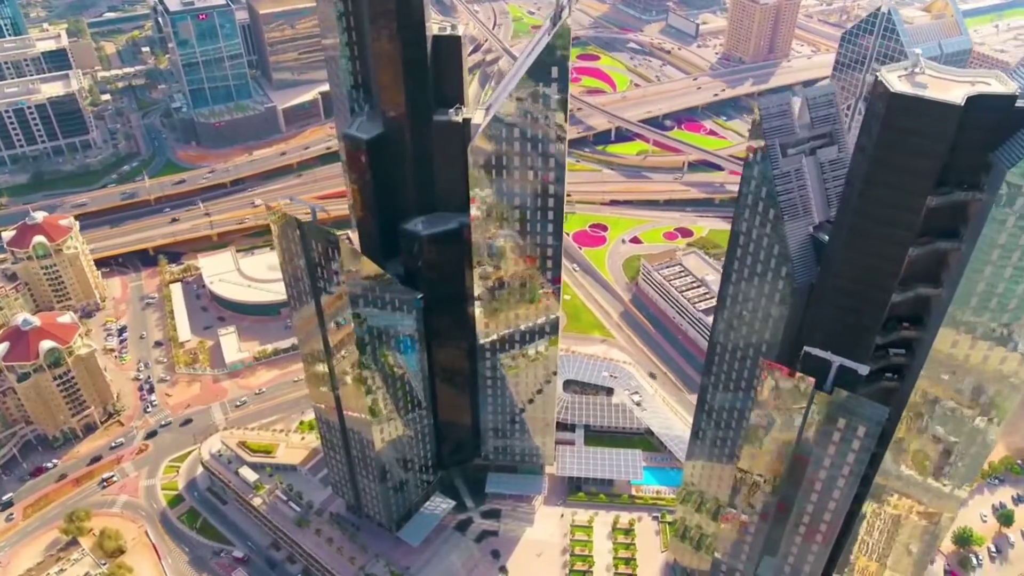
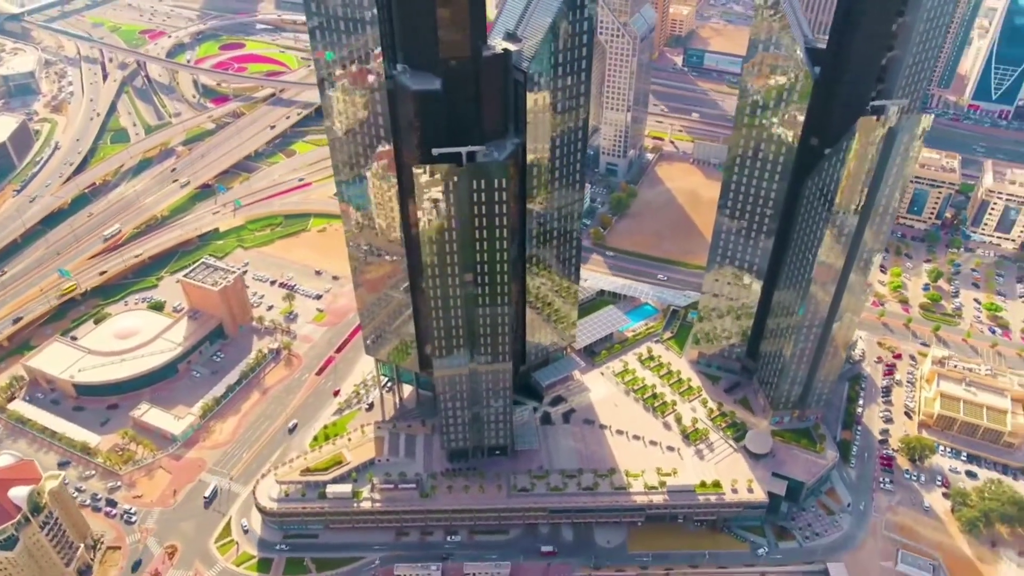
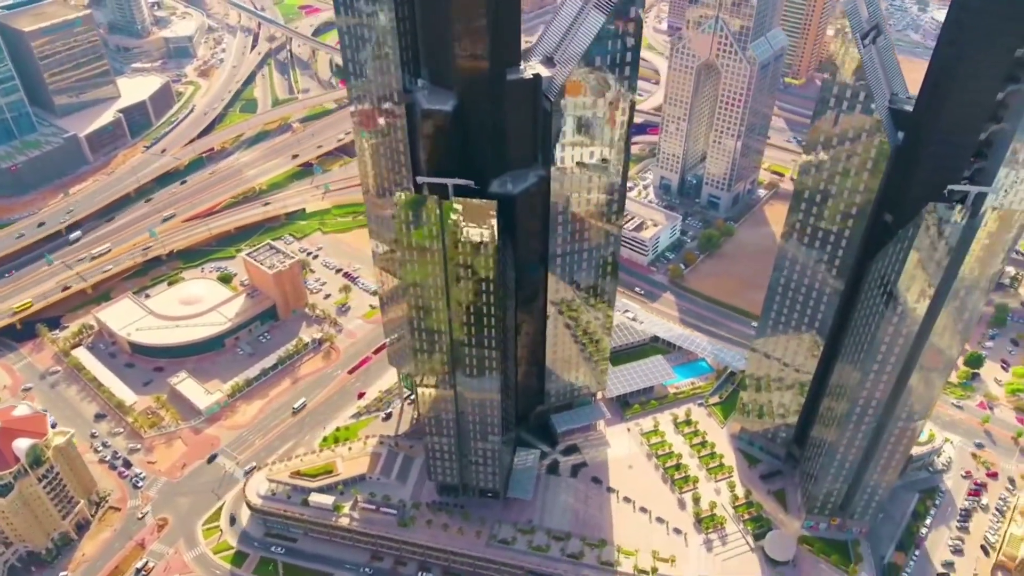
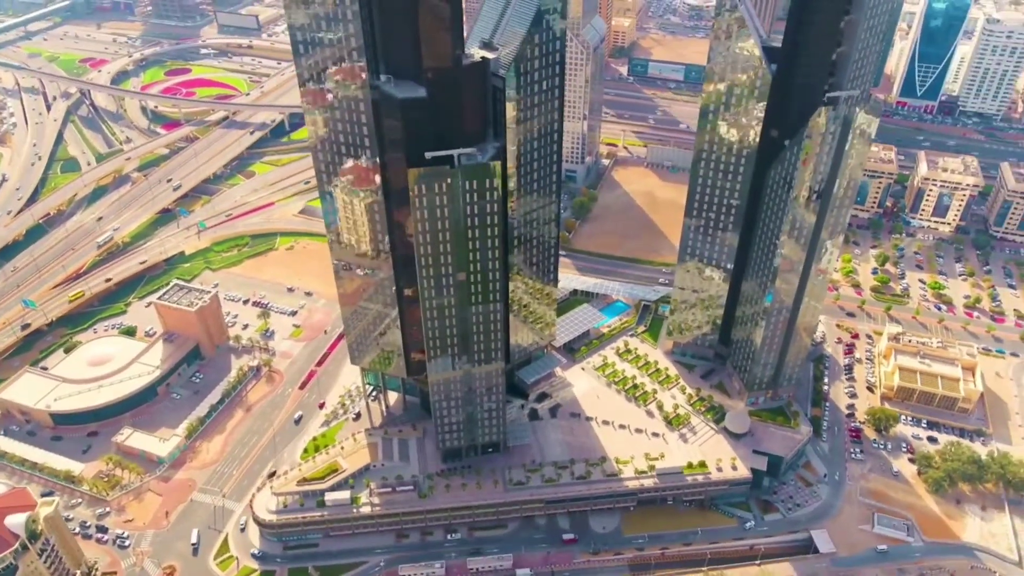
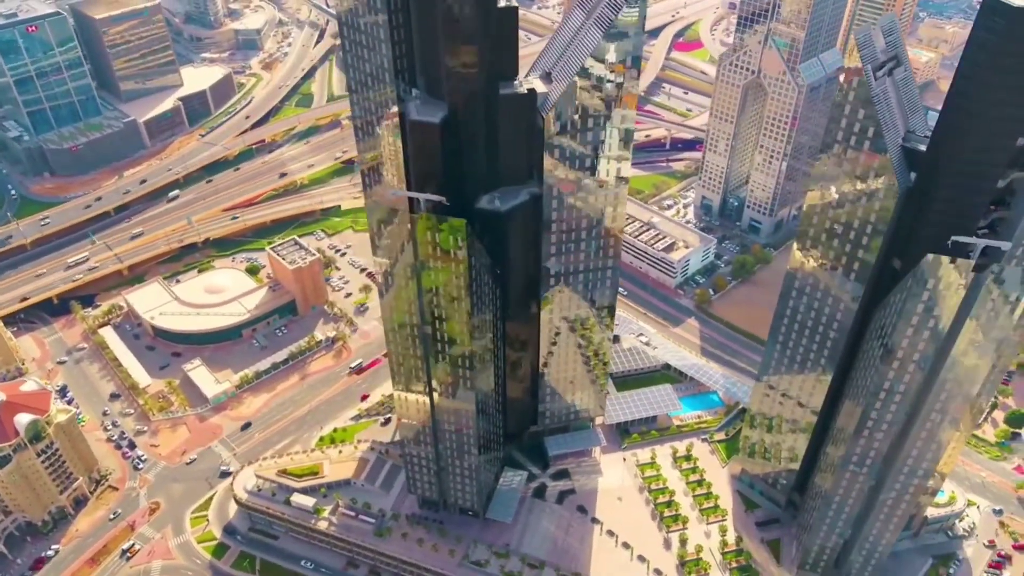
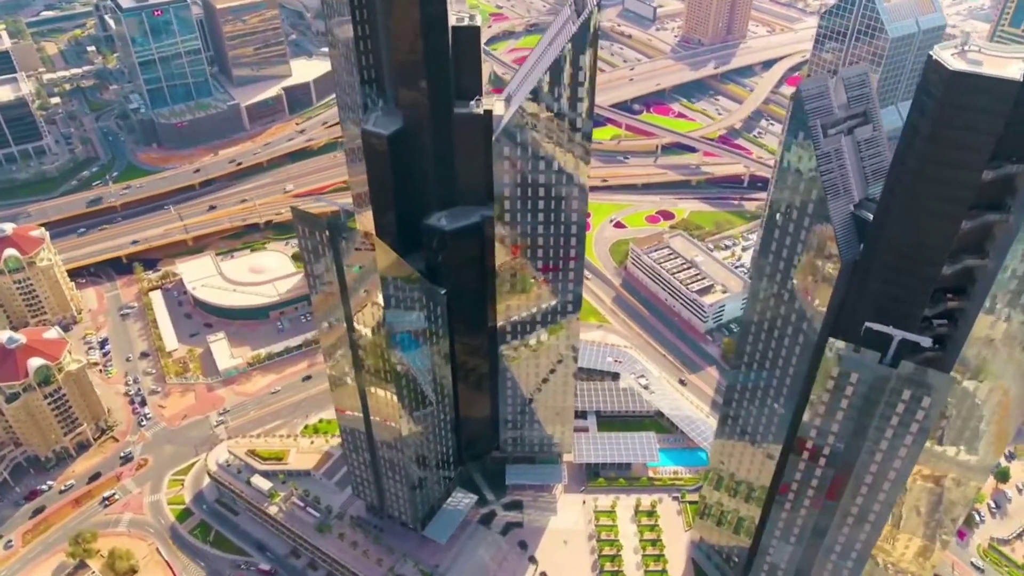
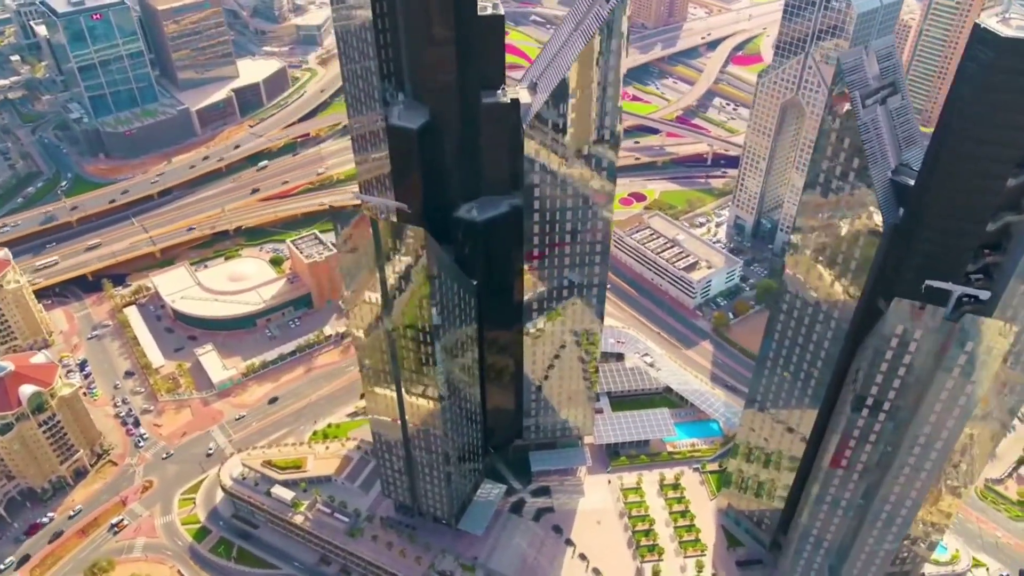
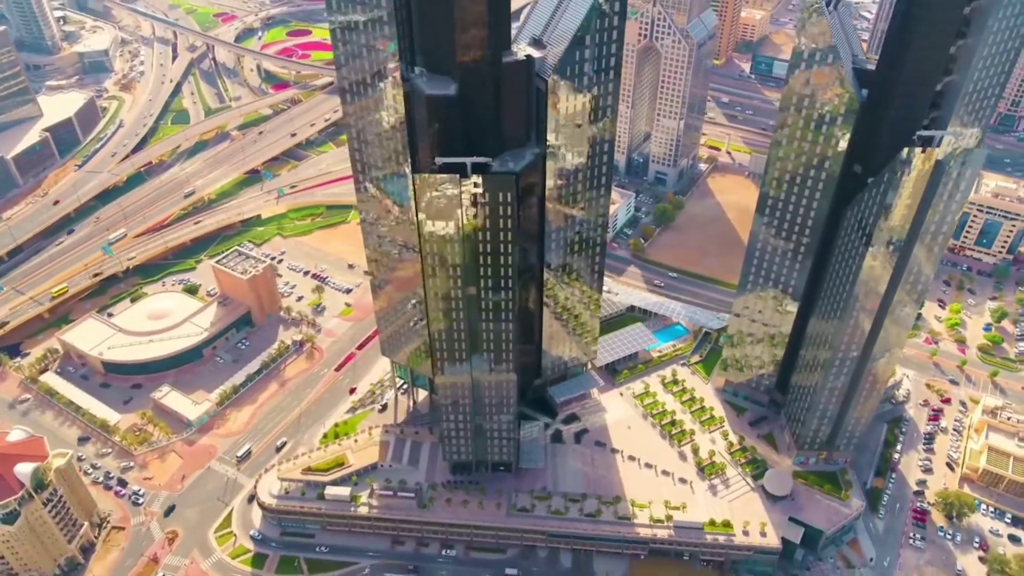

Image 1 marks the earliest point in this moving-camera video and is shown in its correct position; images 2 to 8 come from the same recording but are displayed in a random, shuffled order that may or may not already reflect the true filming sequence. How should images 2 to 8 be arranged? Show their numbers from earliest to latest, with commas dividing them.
6, 7, 5, 3, 8, 2, 4
